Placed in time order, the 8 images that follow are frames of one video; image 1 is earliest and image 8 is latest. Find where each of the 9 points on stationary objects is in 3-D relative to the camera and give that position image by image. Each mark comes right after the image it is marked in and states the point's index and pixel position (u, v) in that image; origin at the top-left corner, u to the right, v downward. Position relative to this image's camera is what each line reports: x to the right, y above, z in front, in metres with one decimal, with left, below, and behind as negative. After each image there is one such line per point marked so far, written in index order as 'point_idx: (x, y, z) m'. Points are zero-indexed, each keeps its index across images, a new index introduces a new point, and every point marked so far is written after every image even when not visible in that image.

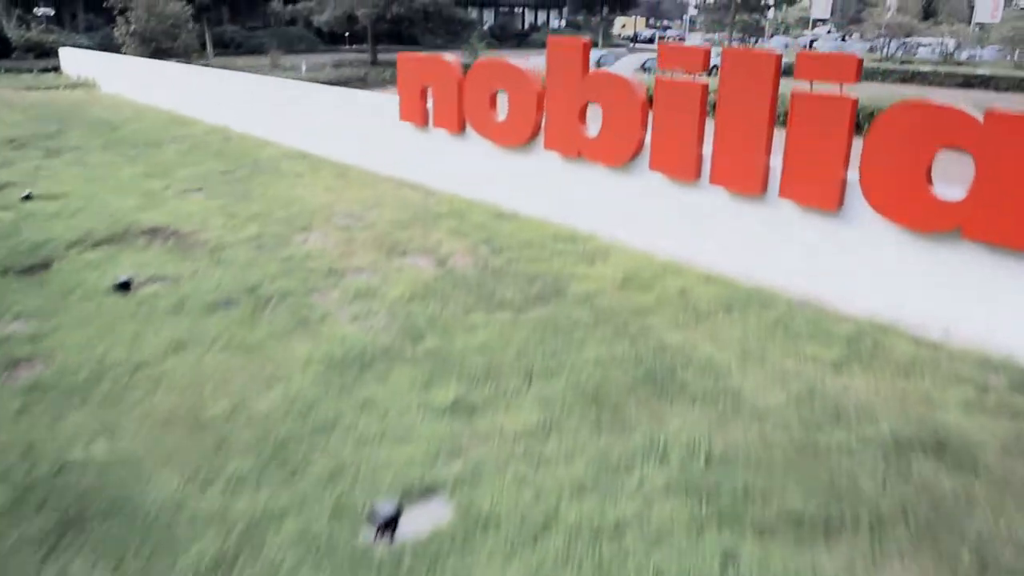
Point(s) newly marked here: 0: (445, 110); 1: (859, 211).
0: (-0.7, +2.0, +8.9) m
1: (+2.4, +0.5, +5.7) m
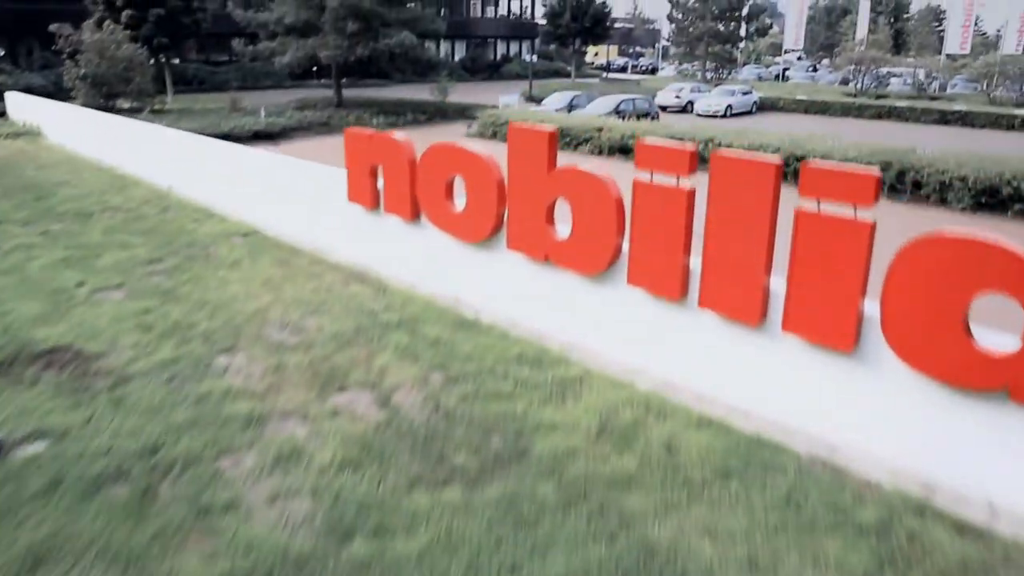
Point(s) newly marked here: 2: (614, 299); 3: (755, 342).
0: (-1.1, +0.9, +7.9) m
1: (+2.1, -0.4, +4.7) m
2: (+0.8, -0.1, +6.1) m
3: (+1.6, -0.4, +5.3) m
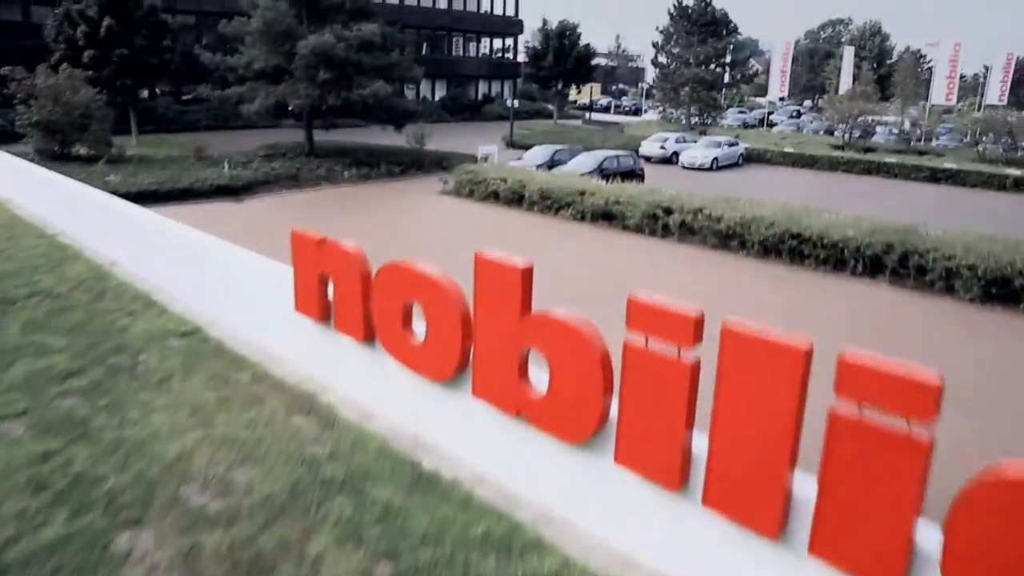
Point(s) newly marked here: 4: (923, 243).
0: (-1.4, -0.2, +6.9) m
1: (+1.9, -1.4, +3.7) m
2: (+0.5, -1.2, +5.1) m
3: (+1.4, -1.4, +4.3) m
4: (+6.1, +0.7, +12.1) m
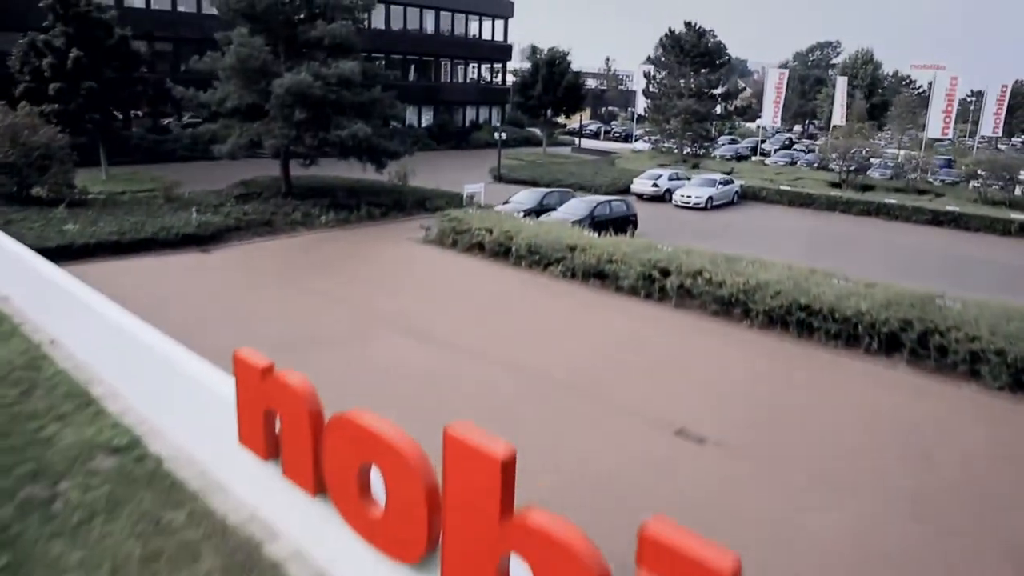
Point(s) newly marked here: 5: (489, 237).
0: (-1.5, -1.2, +5.8) m
1: (+1.8, -2.4, +2.7) m
2: (+0.4, -2.1, +4.0) m
3: (+1.3, -2.4, +3.2) m
4: (+5.9, -0.4, +11.1) m
5: (-0.5, +1.1, +17.2) m
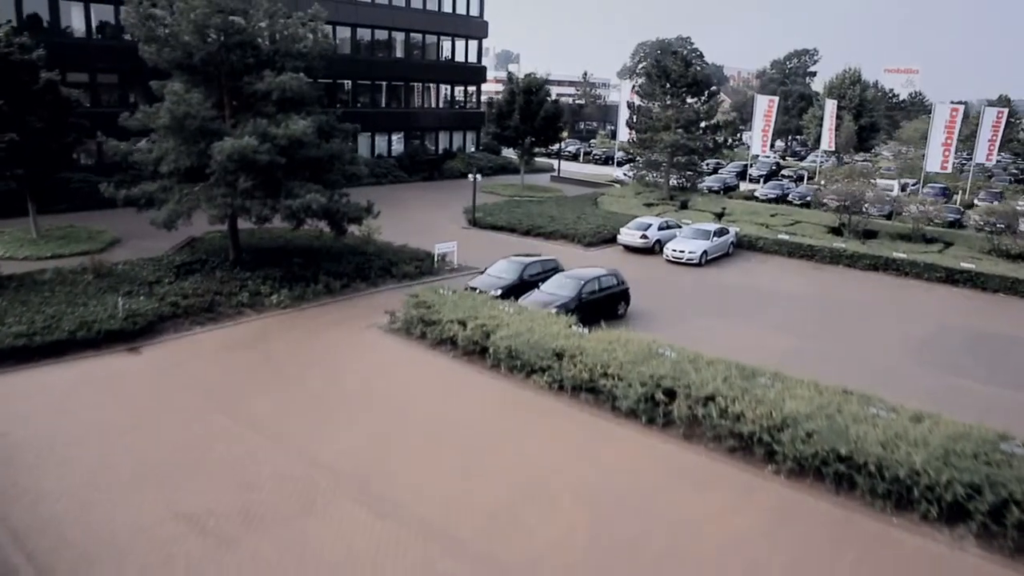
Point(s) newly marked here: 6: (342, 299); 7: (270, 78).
0: (-1.6, -3.0, +3.5) m
1: (+1.9, -4.2, +0.5) m
2: (+0.4, -4.0, +1.8) m
3: (+1.3, -4.2, +1.0) m
4: (+5.6, -2.2, +9.0) m
5: (-0.9, -0.8, +14.9) m
6: (-3.9, -0.2, +18.6) m
7: (-5.2, +4.6, +17.6) m
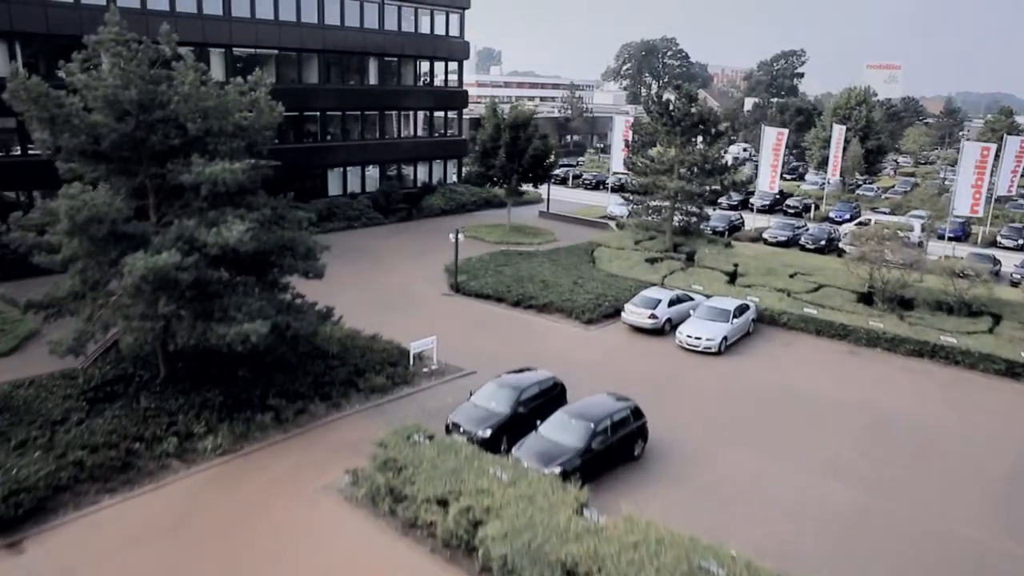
0: (-1.4, -5.6, +0.2) m
1: (+2.1, -6.7, -2.8) m
2: (+0.6, -6.5, -1.5) m
3: (+1.5, -6.7, -2.3) m
4: (+5.7, -4.6, +5.8) m
5: (-1.0, -3.2, +11.6) m
6: (-4.0, -2.6, +15.2) m
7: (-5.4, +2.2, +14.2) m
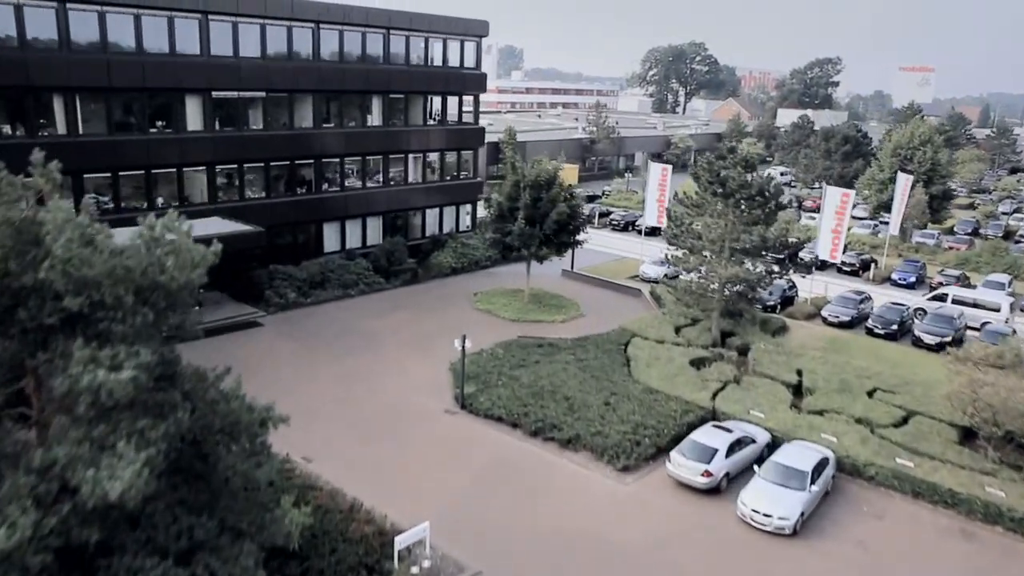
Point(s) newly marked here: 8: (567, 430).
0: (-1.6, -8.7, -4.2) m
1: (+1.8, -10.0, -7.2) m
2: (+0.4, -9.7, -5.9) m
3: (+1.2, -10.0, -6.6) m
4: (+5.6, -7.9, +1.3) m
5: (-0.9, -6.3, +7.2) m
6: (-3.8, -5.6, +10.9) m
7: (-5.2, -0.8, +9.9) m
8: (+1.3, -3.3, +19.2) m
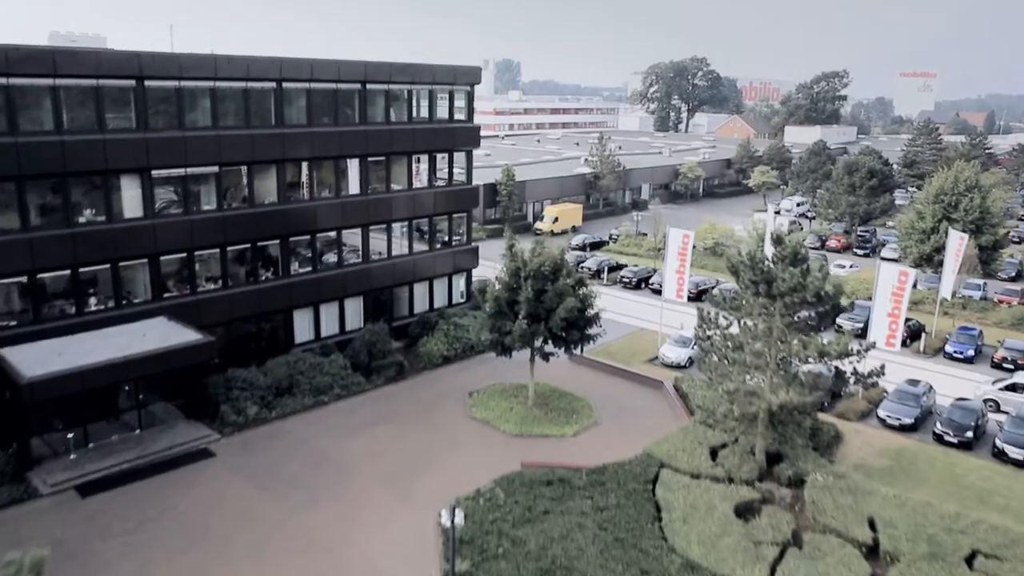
0: (-1.5, -11.5, -8.7) m
1: (+2.0, -12.7, -11.7) m
2: (+0.5, -12.5, -10.4) m
3: (+1.4, -12.7, -11.2) m
4: (+5.8, -10.6, -3.2) m
5: (-0.8, -9.2, +2.7) m
6: (-3.7, -8.6, +6.4) m
7: (-5.2, -3.8, +5.4) m
8: (+1.4, -6.3, +14.7) m
